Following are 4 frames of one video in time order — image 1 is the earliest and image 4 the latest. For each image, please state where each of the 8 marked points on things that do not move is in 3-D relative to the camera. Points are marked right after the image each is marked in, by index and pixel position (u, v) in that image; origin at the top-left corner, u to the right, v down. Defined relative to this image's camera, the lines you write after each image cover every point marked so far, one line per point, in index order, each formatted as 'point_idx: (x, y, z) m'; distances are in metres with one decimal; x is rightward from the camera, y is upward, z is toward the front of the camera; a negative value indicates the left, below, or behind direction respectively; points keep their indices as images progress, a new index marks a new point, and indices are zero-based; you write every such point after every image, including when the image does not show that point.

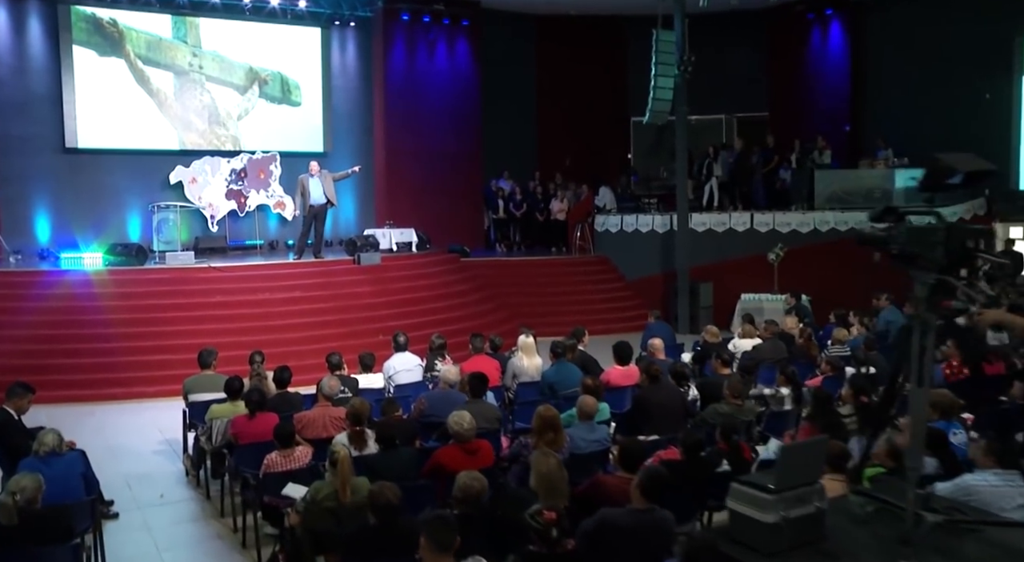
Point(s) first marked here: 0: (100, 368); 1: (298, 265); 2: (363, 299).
0: (-5.3, -1.1, +10.7) m
1: (-3.3, +0.2, +12.8) m
2: (-2.3, -0.3, +12.7) m
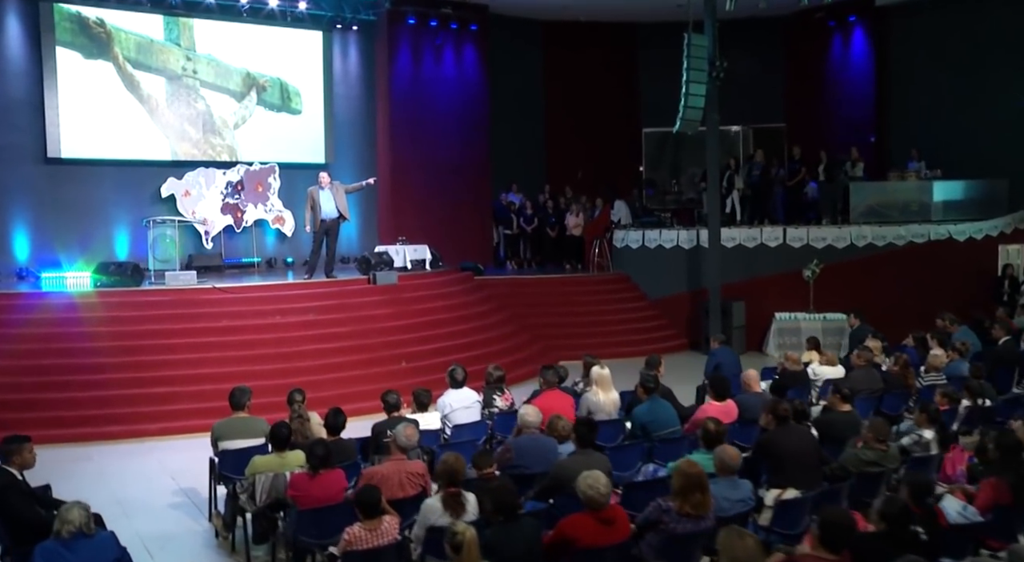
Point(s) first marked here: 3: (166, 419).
0: (-4.8, -1.4, +9.5) m
1: (-2.8, -0.1, +11.7) m
2: (-1.8, -0.6, +11.7) m
3: (-4.0, -1.6, +9.6) m
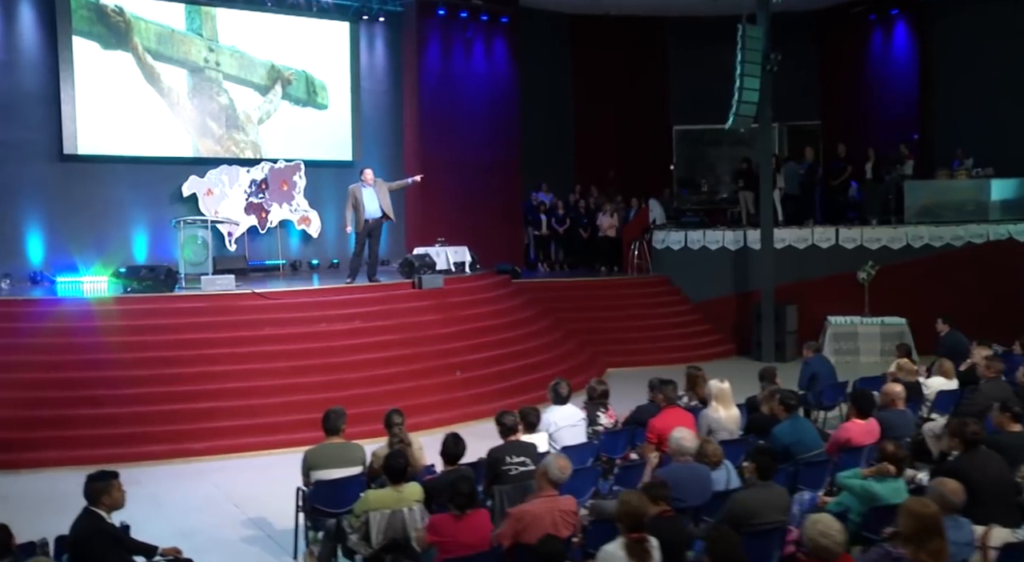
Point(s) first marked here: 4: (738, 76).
0: (-4.0, -1.5, +8.7) m
1: (-2.1, -0.1, +10.9) m
2: (-1.1, -0.6, +10.9) m
3: (-3.2, -1.6, +8.8) m
4: (+3.5, +3.2, +12.8) m
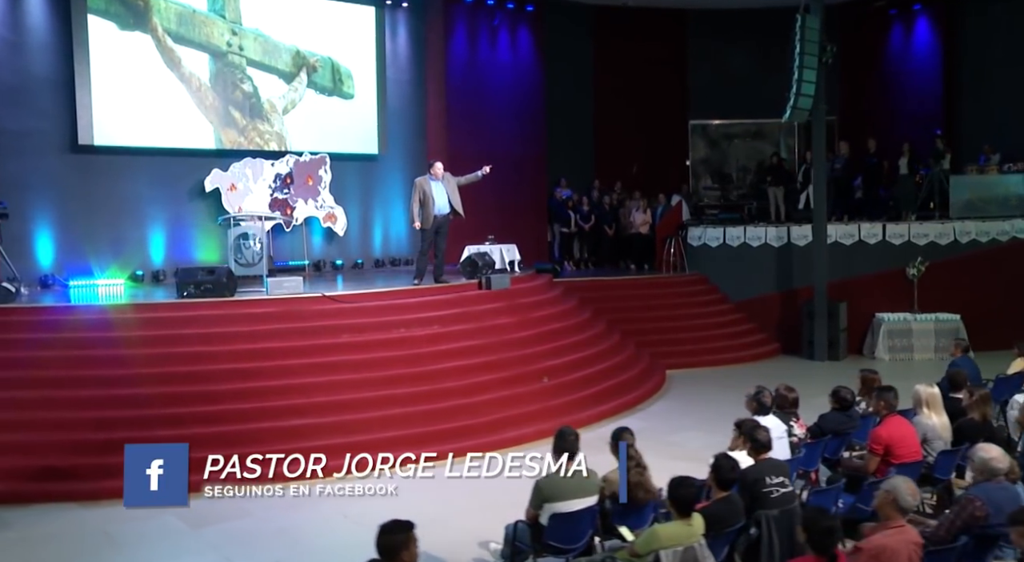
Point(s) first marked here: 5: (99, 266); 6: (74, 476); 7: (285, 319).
0: (-2.8, -1.5, +7.7) m
1: (-1.1, -0.1, +10.1) m
2: (-0.1, -0.6, +10.2) m
3: (-2.0, -1.7, +7.9) m
4: (+4.3, +3.2, +12.4) m
5: (-5.9, +0.3, +11.8) m
6: (-3.9, -1.7, +7.3) m
7: (-2.5, -0.4, +9.1) m
